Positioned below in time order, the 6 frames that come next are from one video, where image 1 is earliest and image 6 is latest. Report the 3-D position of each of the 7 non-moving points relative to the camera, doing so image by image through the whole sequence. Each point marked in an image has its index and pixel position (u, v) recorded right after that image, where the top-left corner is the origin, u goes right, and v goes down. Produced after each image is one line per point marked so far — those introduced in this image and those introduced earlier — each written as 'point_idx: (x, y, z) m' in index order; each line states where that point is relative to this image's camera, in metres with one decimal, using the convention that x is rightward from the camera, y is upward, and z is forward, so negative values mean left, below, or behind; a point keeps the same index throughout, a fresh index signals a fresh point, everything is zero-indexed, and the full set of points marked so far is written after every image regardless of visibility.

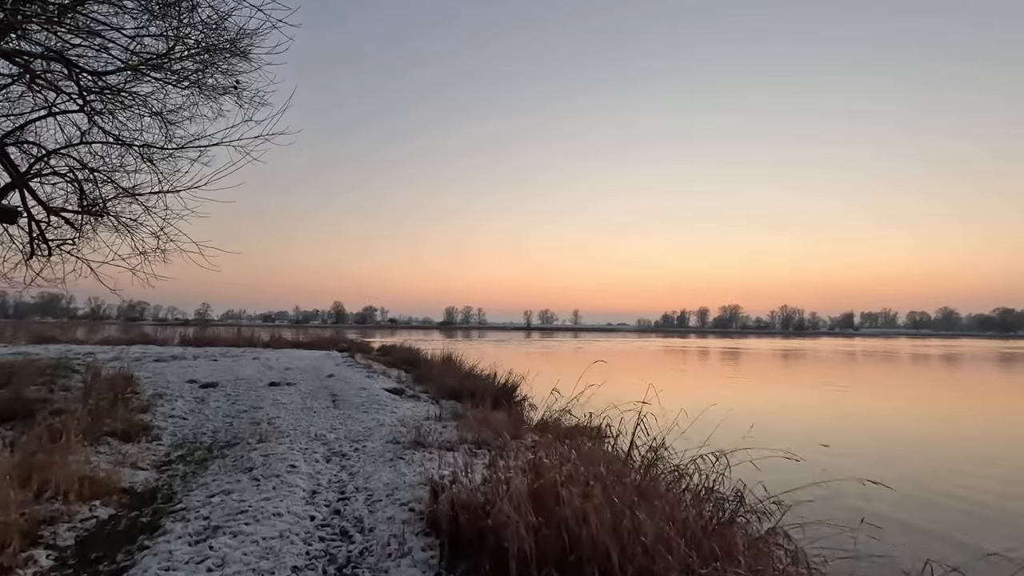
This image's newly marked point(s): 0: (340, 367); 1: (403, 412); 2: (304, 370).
0: (-4.9, -2.2, +16.0) m
1: (-2.2, -2.5, +11.4) m
2: (-5.6, -2.2, +15.3) m
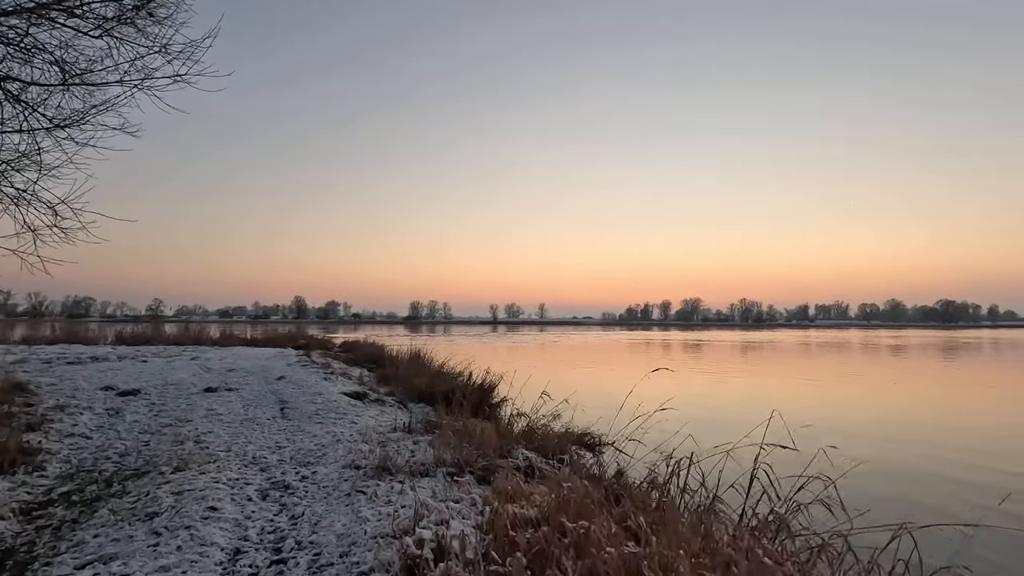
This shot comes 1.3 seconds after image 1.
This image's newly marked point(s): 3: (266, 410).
0: (-5.4, -2.0, +14.0) m
1: (-2.5, -2.3, +9.6) m
2: (-6.1, -2.0, +13.3) m
3: (-4.3, -2.2, +10.0) m
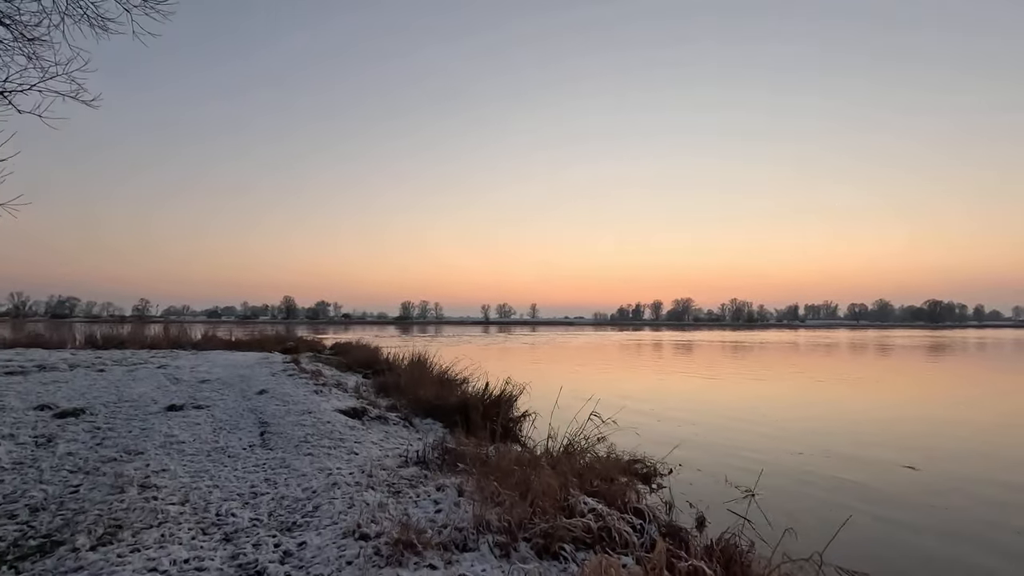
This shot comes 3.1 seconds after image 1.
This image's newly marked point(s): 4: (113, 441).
0: (-5.0, -1.9, +12.0) m
1: (-1.9, -2.2, +7.6) m
2: (-5.6, -1.9, +11.2) m
3: (-3.8, -2.1, +7.9) m
4: (-5.2, -2.0, +7.5) m
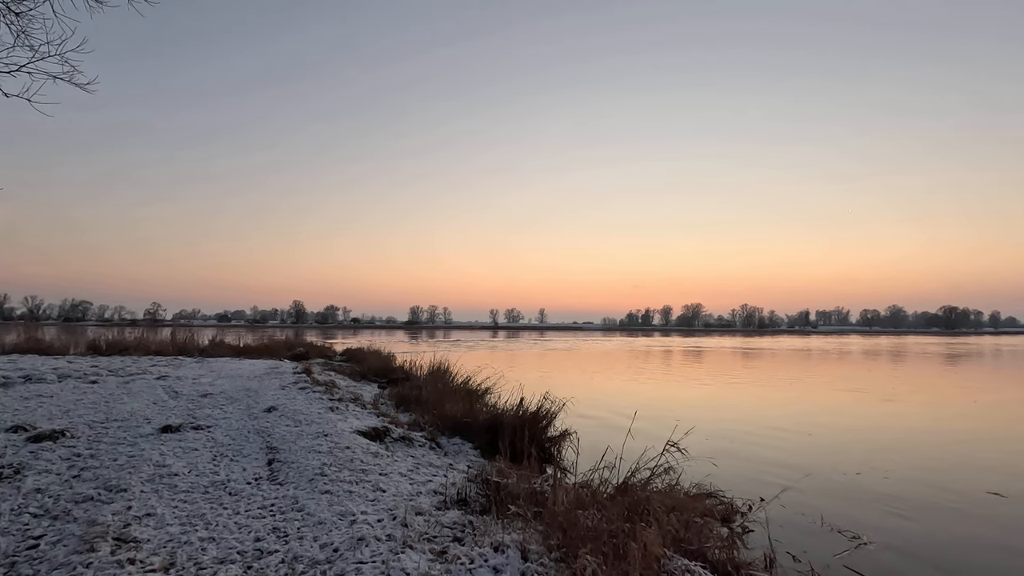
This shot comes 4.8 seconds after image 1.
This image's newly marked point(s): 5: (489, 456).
0: (-4.2, -1.9, +10.7) m
1: (-1.3, -2.2, +6.3) m
2: (-4.9, -1.9, +10.0) m
3: (-3.1, -2.1, +6.7) m
4: (-4.6, -2.0, +6.2) m
5: (-0.4, -2.9, +9.7) m
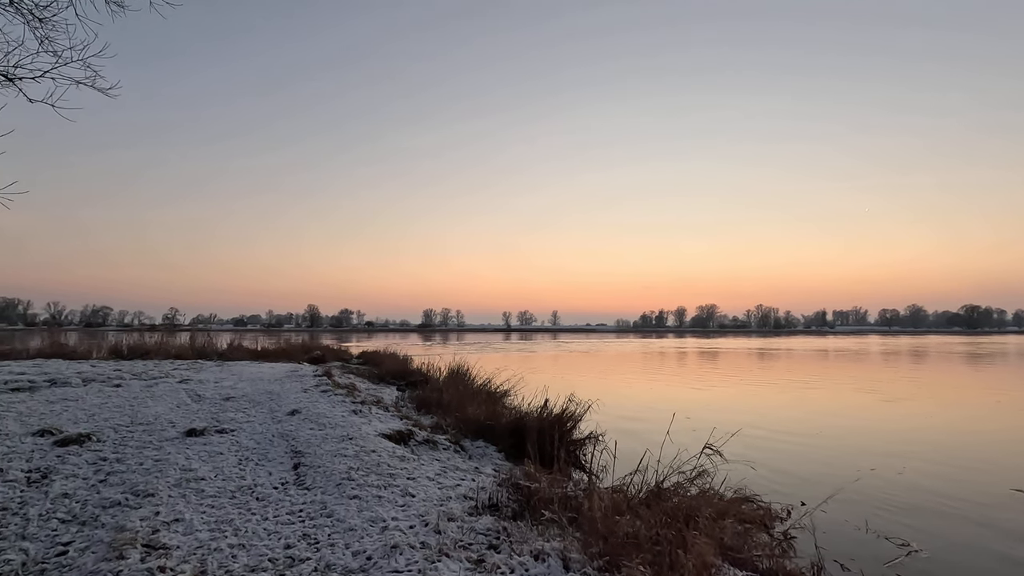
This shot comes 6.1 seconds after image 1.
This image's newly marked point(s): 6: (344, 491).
0: (-3.8, -2.0, +10.7) m
1: (-0.9, -2.2, +6.1) m
2: (-4.5, -2.0, +9.9) m
3: (-2.8, -2.1, +6.6) m
4: (-4.3, -2.1, +6.2) m
5: (0.0, -2.9, +9.5) m
6: (-1.8, -2.1, +6.0) m
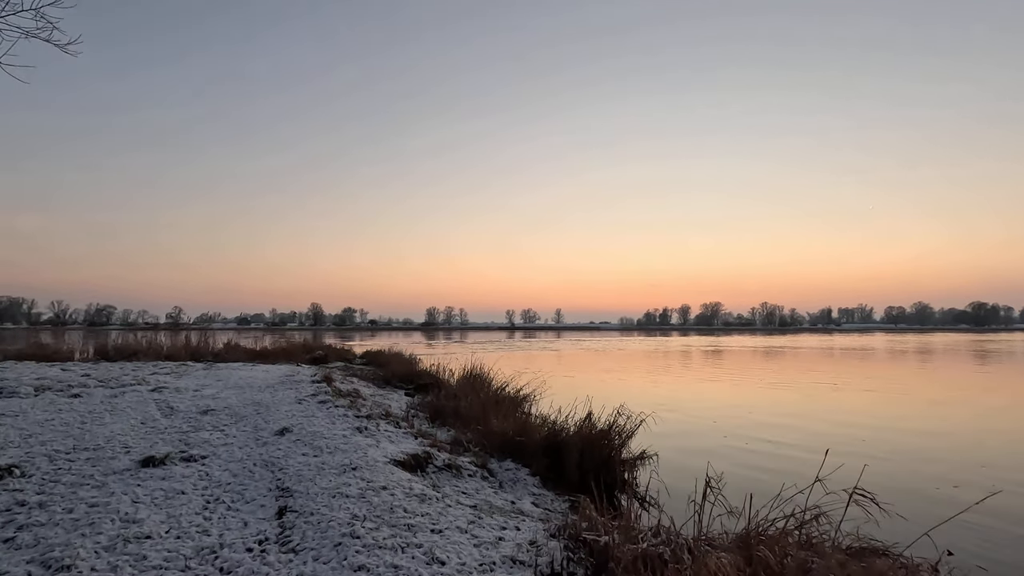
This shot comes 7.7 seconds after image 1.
0: (-3.3, -1.8, +8.9) m
1: (-0.4, -2.1, +4.4) m
2: (-4.0, -1.8, +8.2) m
3: (-2.3, -2.0, +4.8) m
4: (-3.7, -1.9, +4.4) m
5: (+0.6, -2.7, +7.8) m
6: (-1.2, -2.0, +4.3) m
